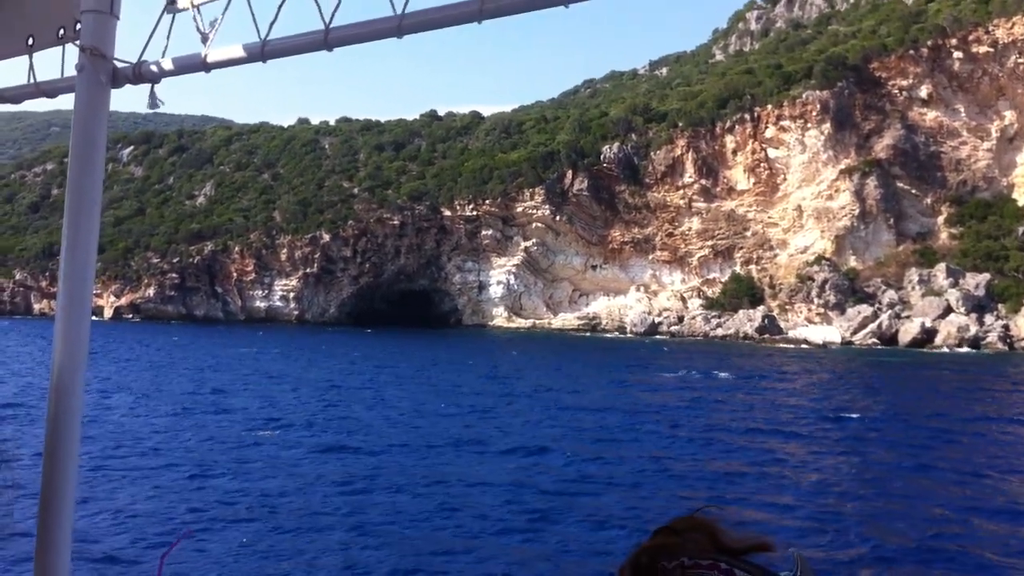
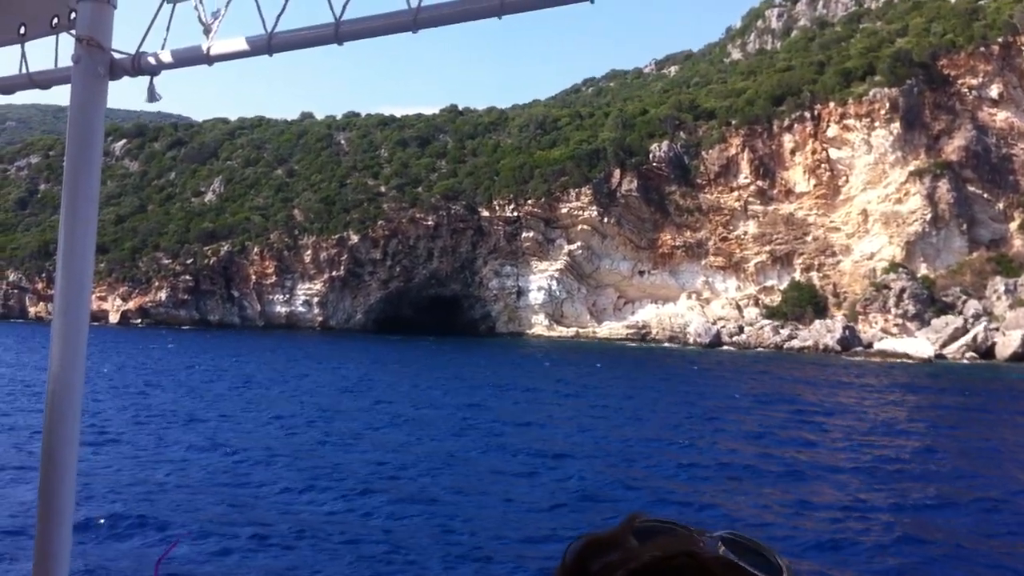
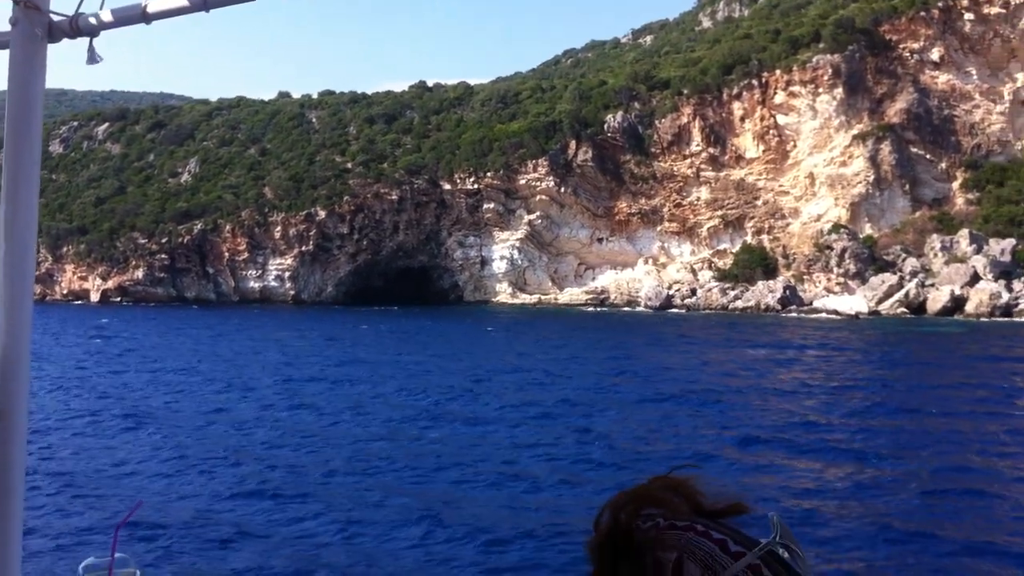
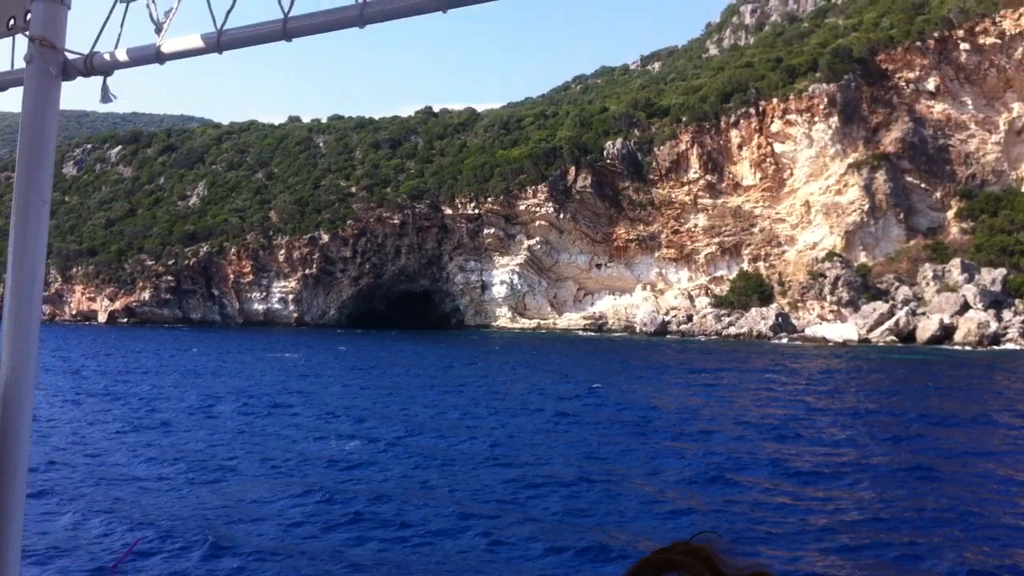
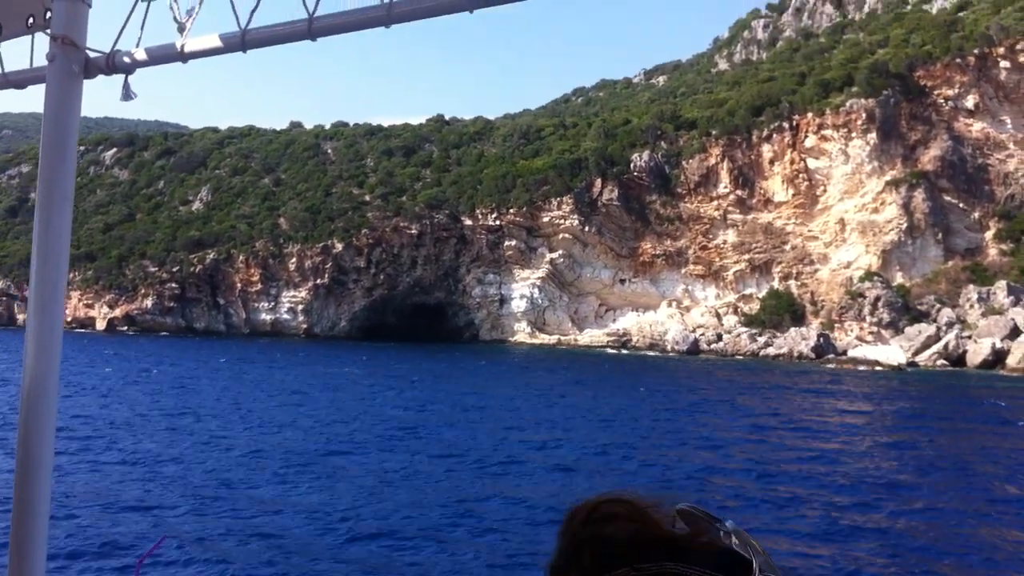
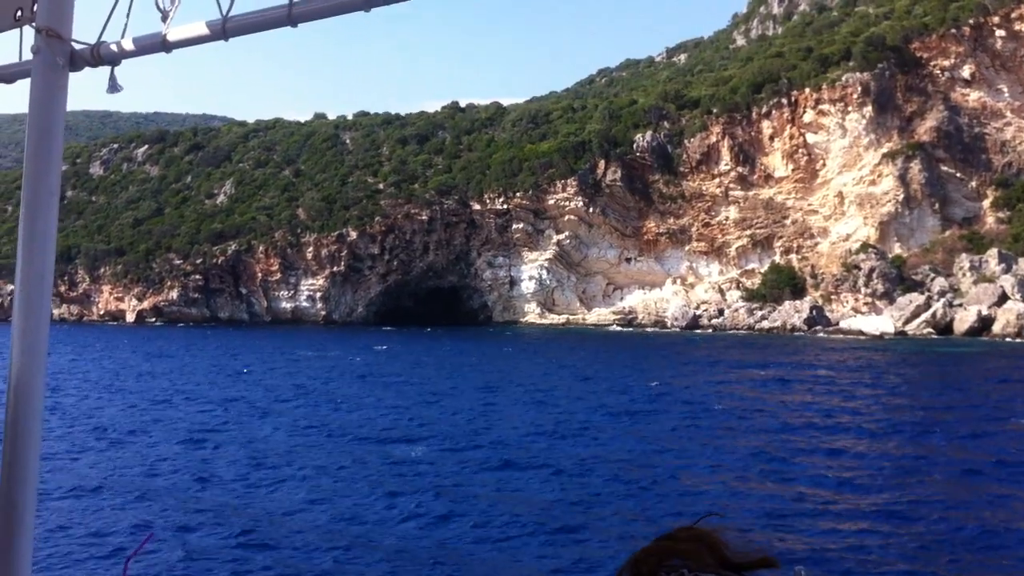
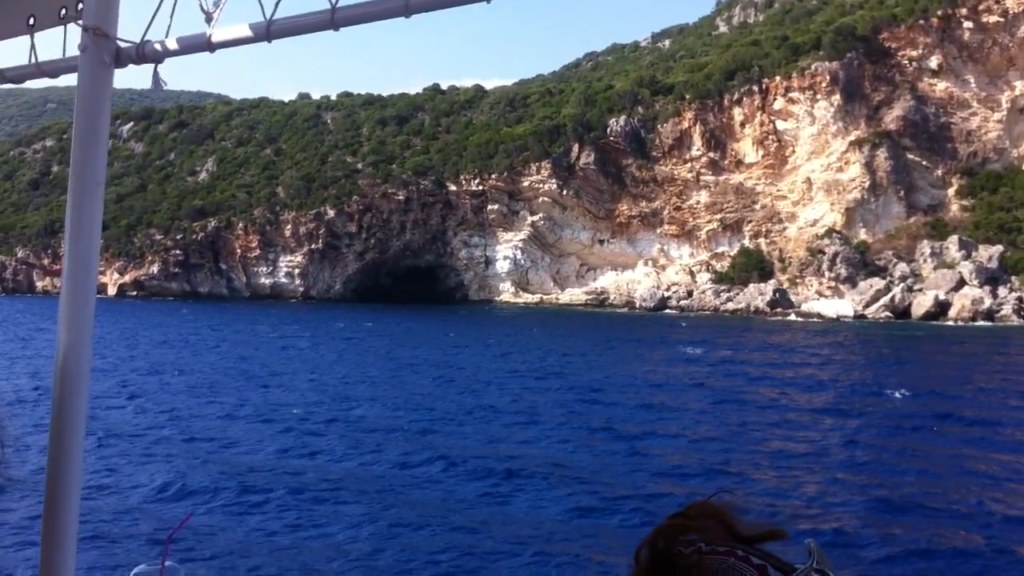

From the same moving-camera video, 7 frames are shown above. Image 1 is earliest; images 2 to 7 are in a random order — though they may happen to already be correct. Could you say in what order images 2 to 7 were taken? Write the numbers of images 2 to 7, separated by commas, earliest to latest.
7, 4, 6, 3, 5, 2
